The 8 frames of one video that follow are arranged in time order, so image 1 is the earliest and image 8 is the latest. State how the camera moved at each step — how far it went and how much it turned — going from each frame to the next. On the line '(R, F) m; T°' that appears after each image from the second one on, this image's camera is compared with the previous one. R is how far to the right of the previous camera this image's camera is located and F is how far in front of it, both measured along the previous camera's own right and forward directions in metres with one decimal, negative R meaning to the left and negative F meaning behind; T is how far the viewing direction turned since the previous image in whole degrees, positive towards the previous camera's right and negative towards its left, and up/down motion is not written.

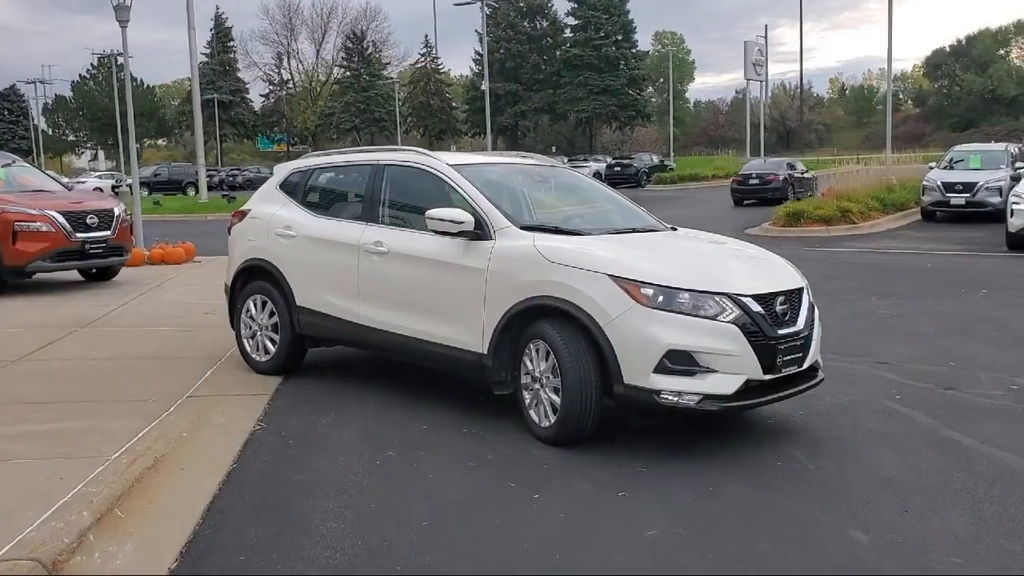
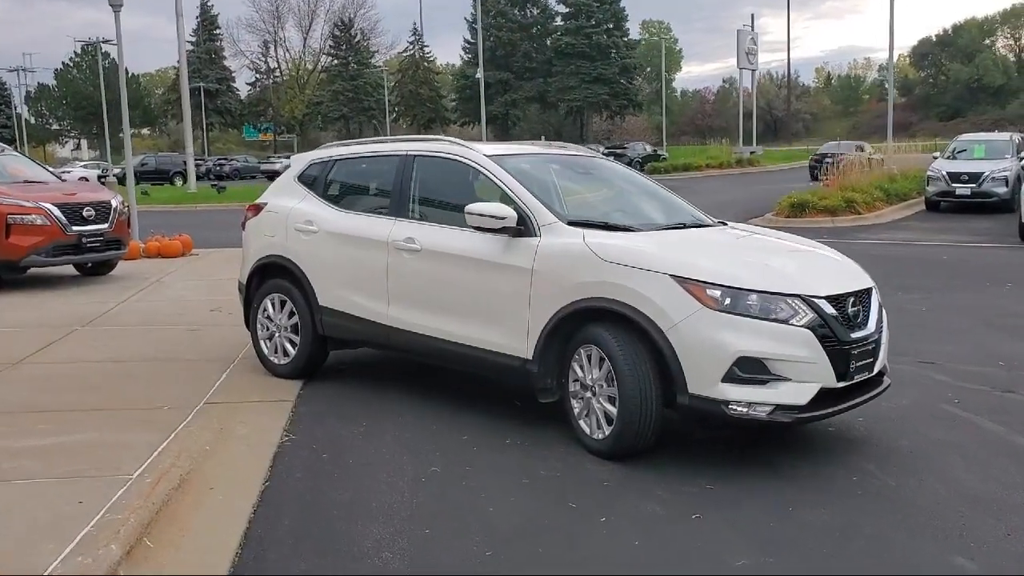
(-0.3, +0.4) m; +1°
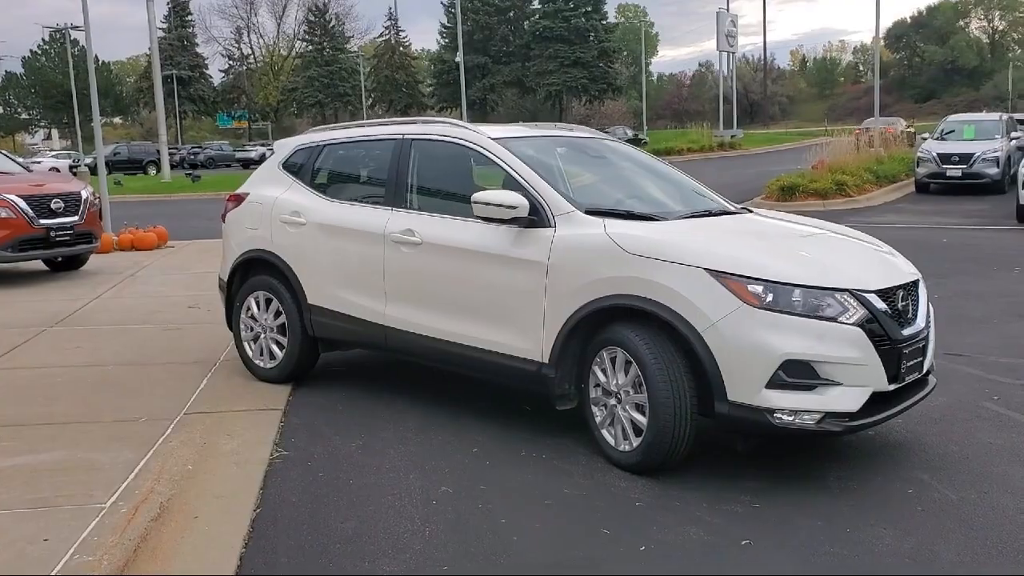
(-0.2, +0.5) m; +1°
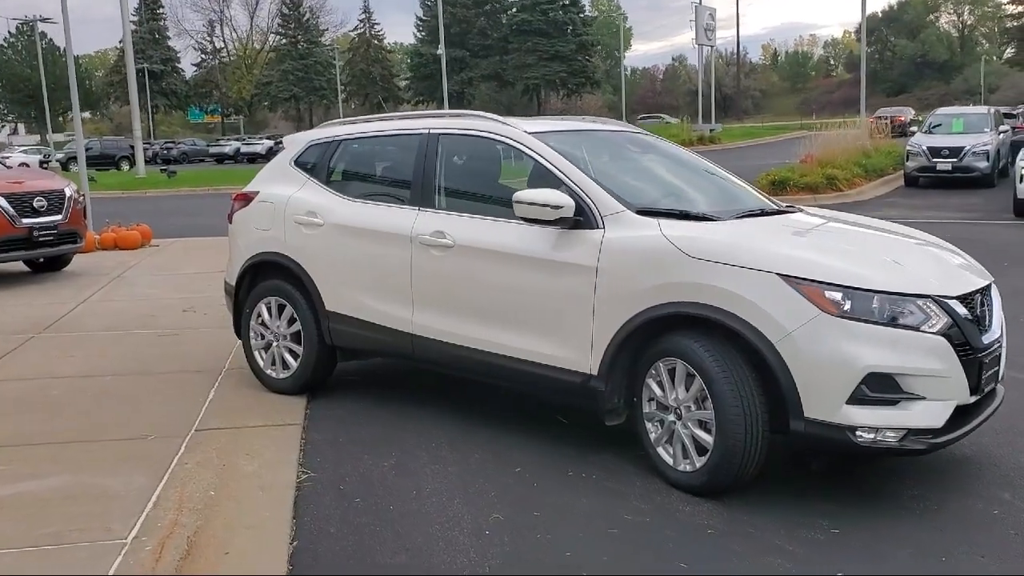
(-0.3, +0.4) m; +2°
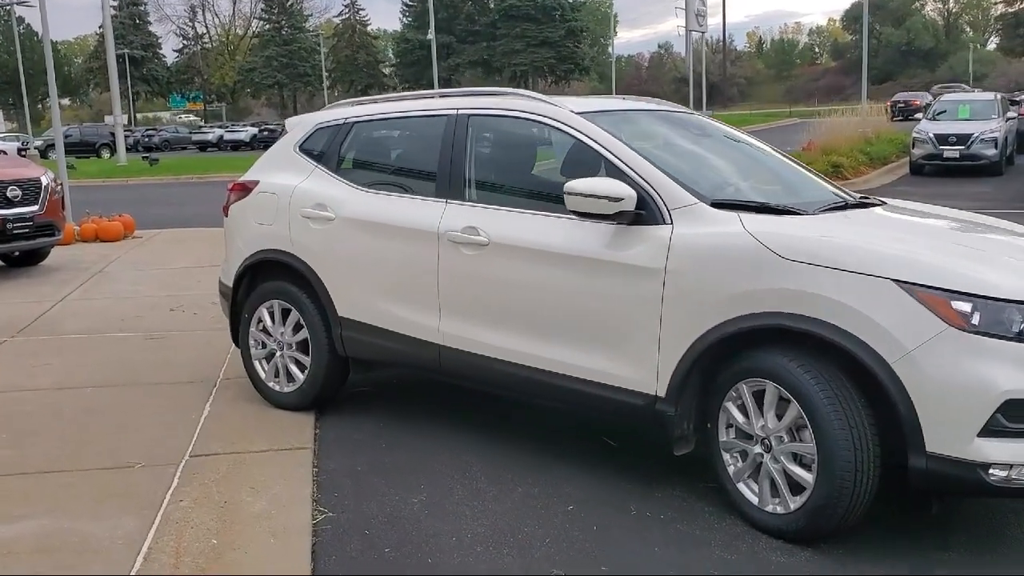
(-0.3, +0.7) m; +1°
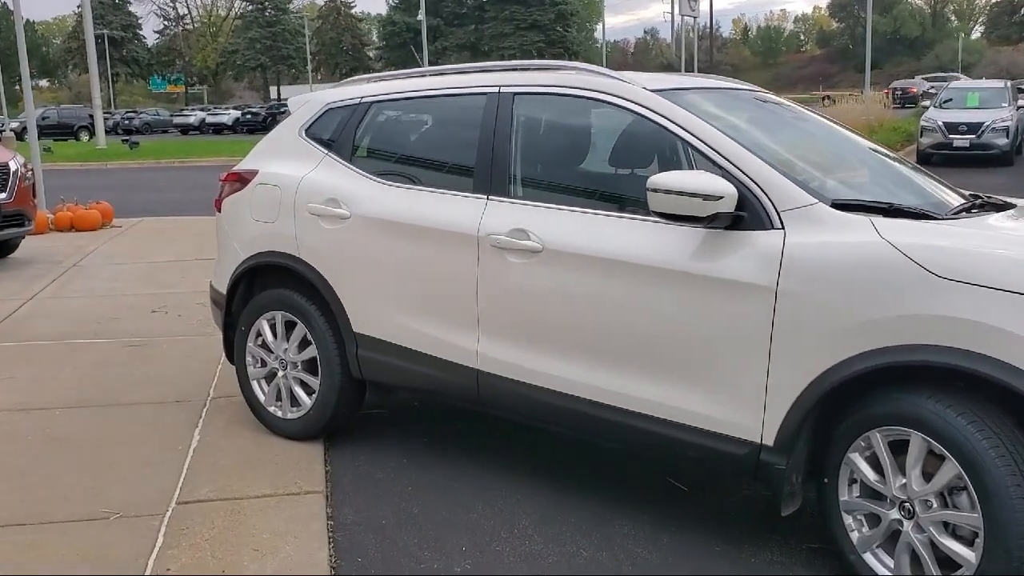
(-0.3, +0.8) m; +1°
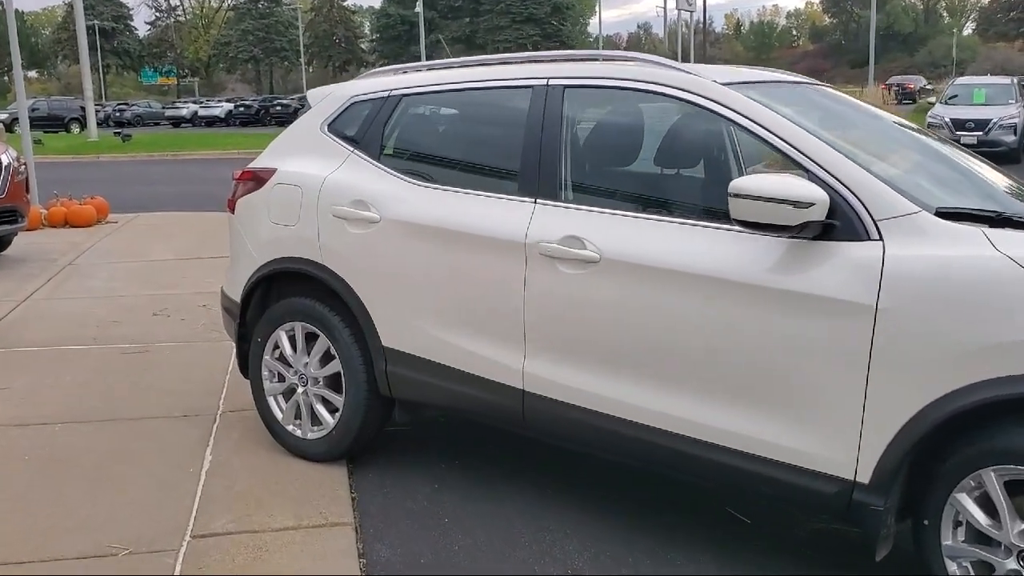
(-0.2, +0.4) m; +1°
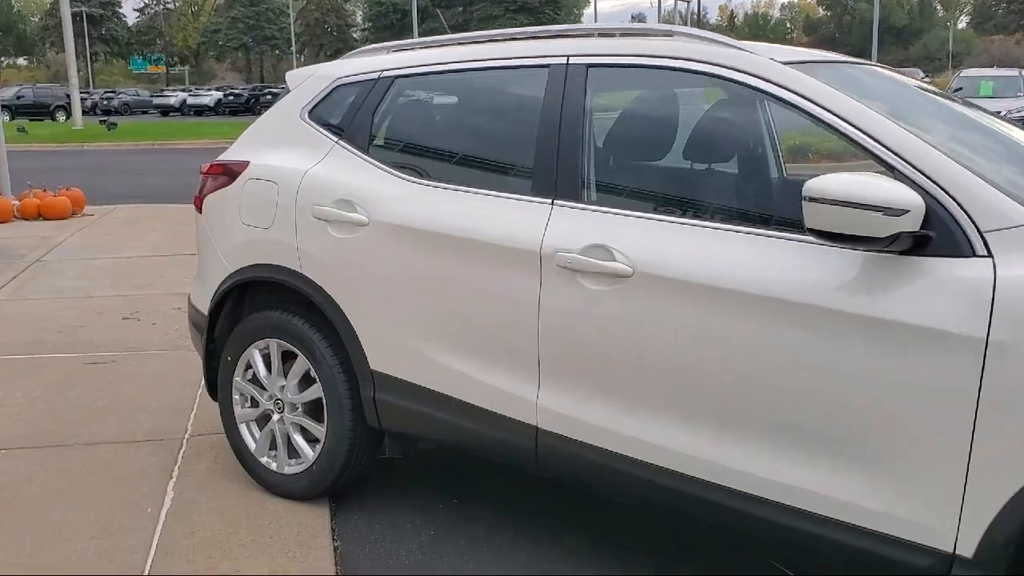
(-0.1, +0.6) m; 0°
